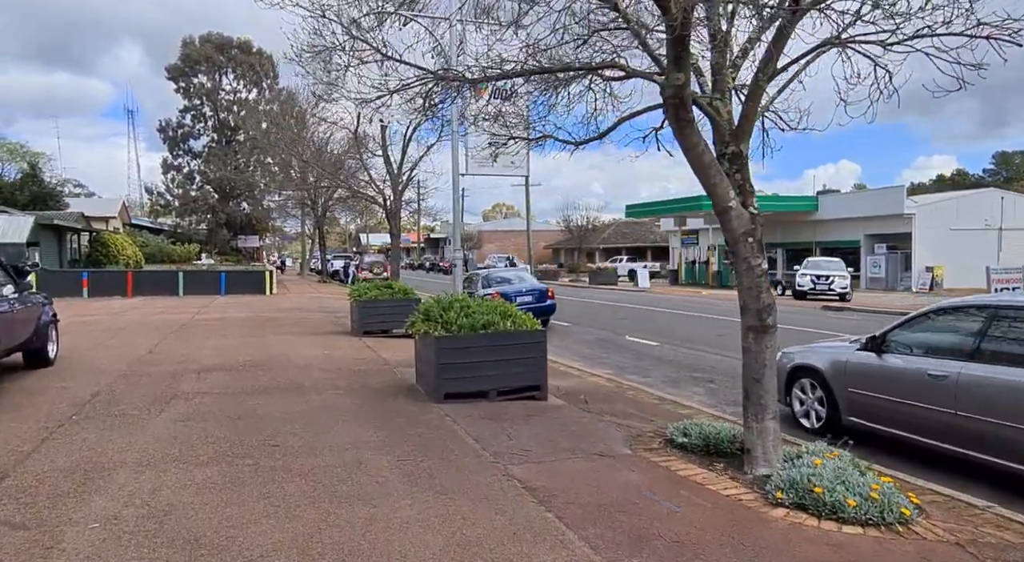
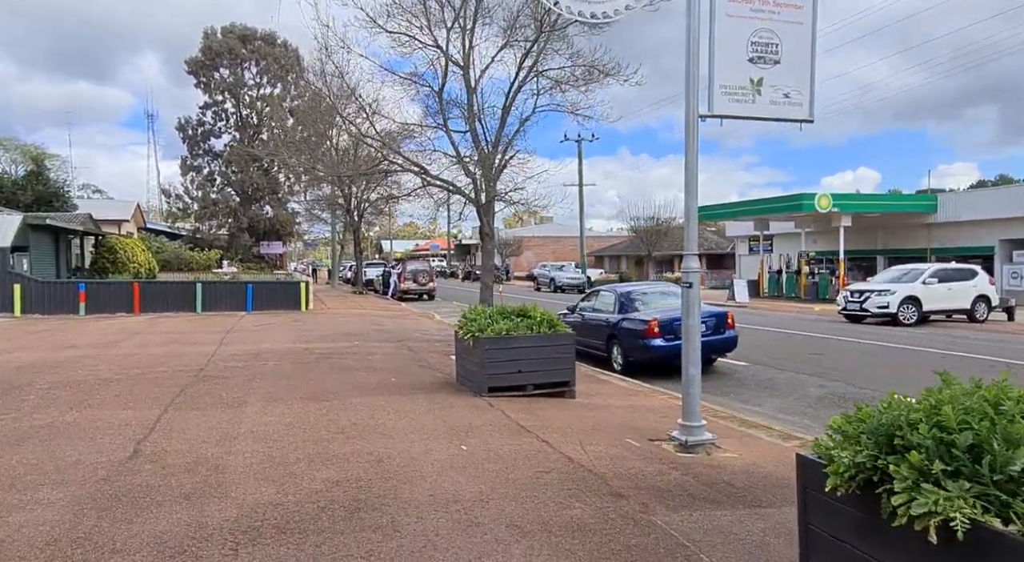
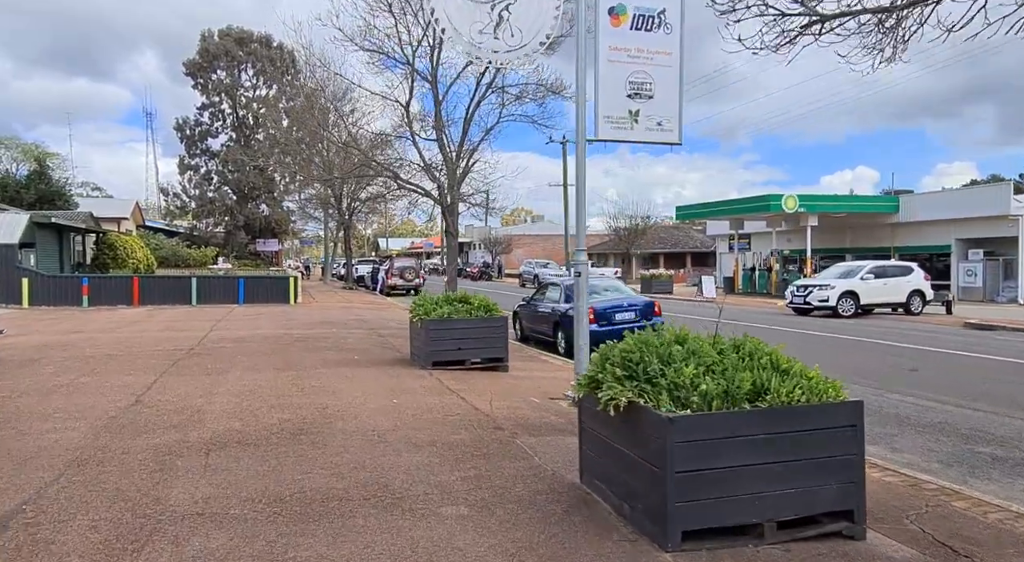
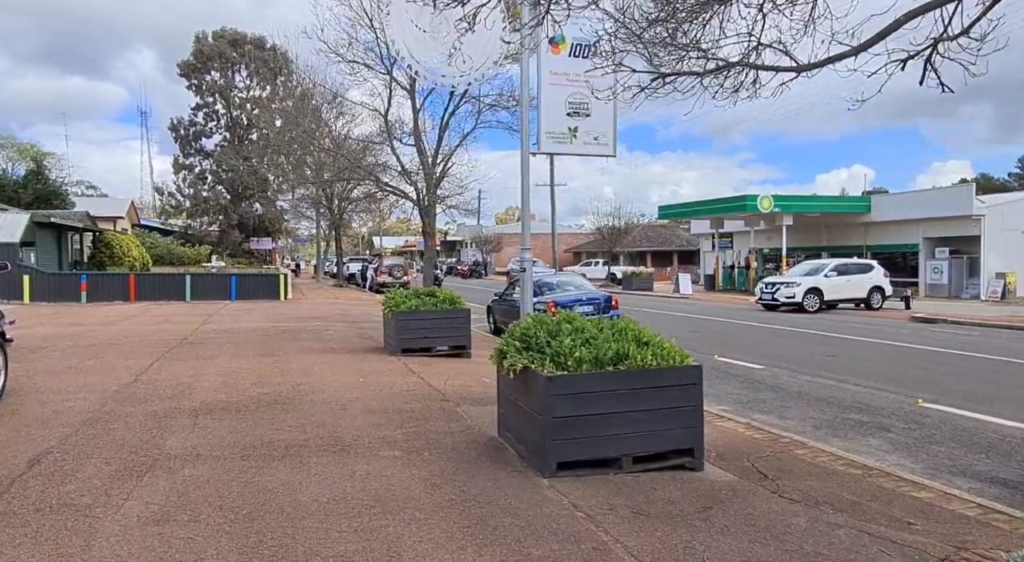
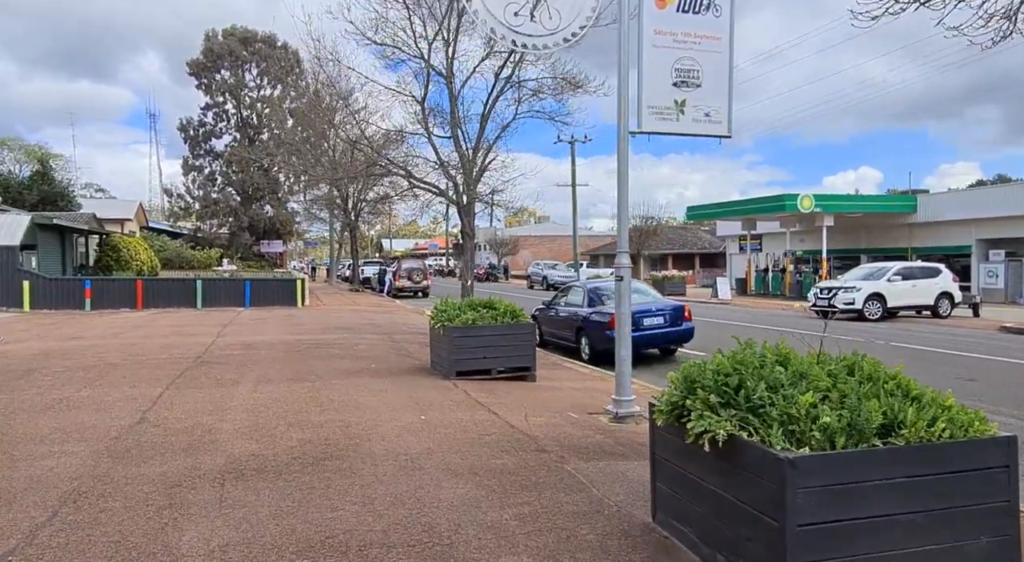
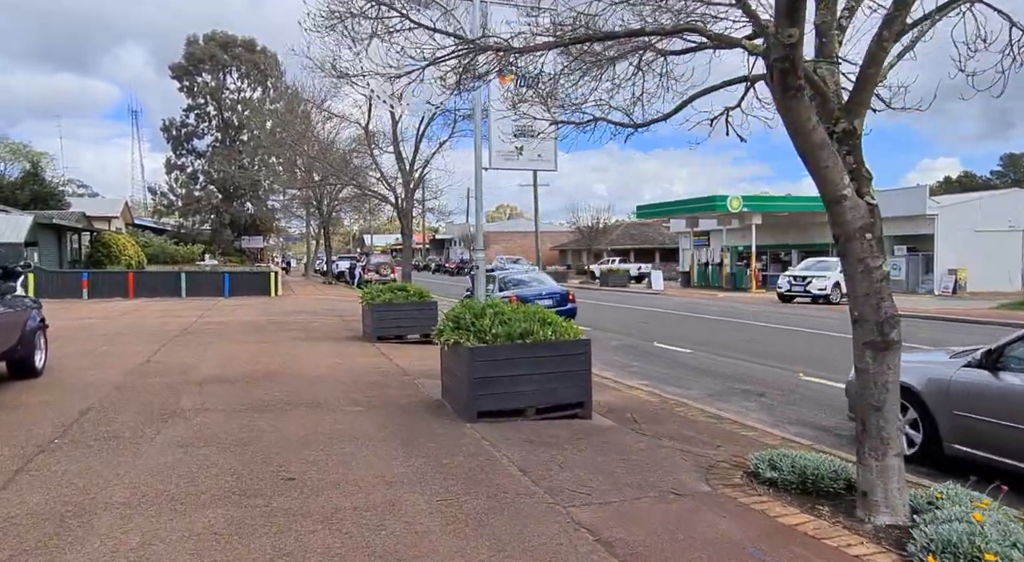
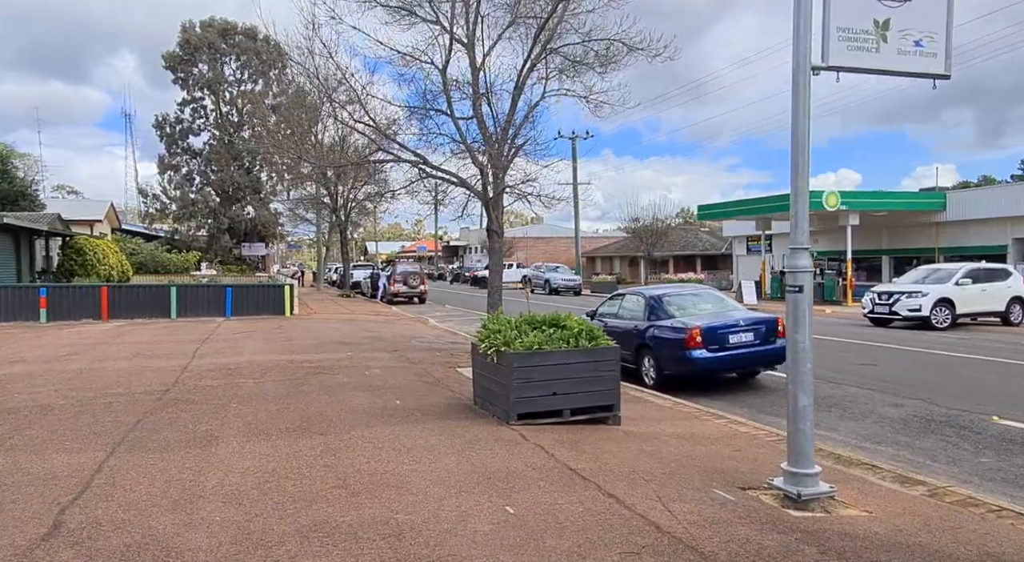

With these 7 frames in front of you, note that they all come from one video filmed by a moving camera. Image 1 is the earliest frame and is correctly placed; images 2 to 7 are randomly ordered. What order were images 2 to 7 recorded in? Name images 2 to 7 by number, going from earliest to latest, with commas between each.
6, 4, 3, 5, 2, 7
